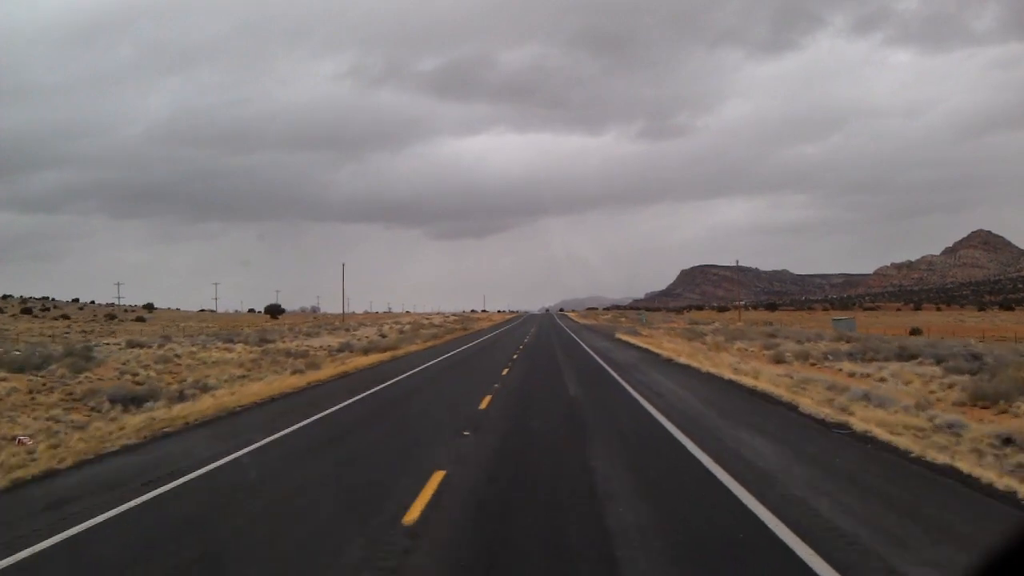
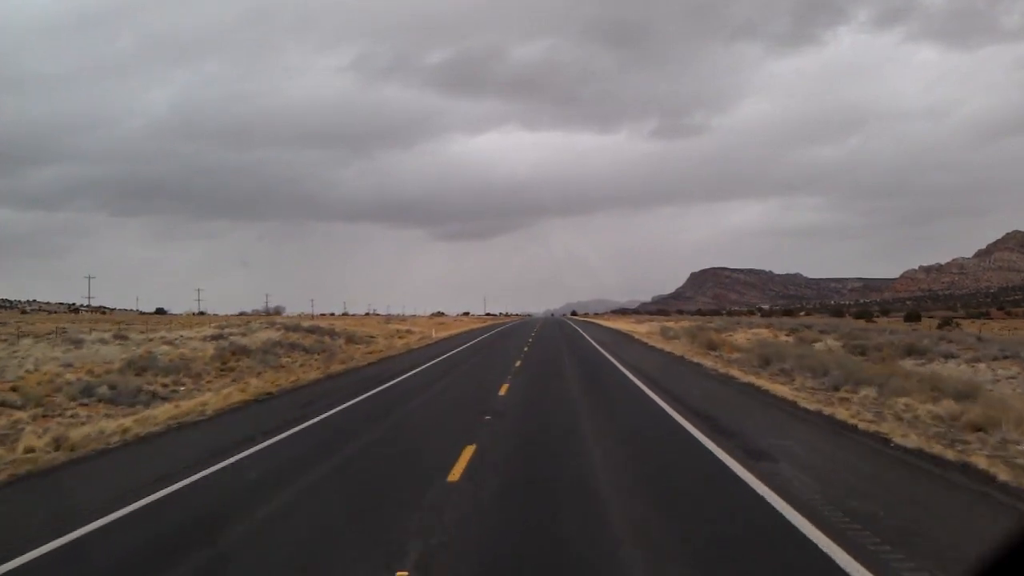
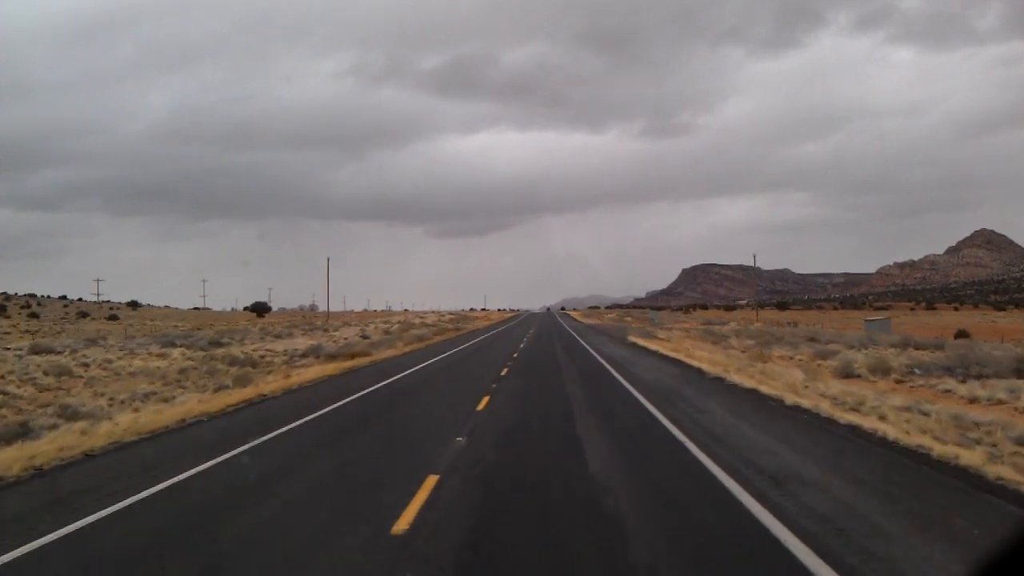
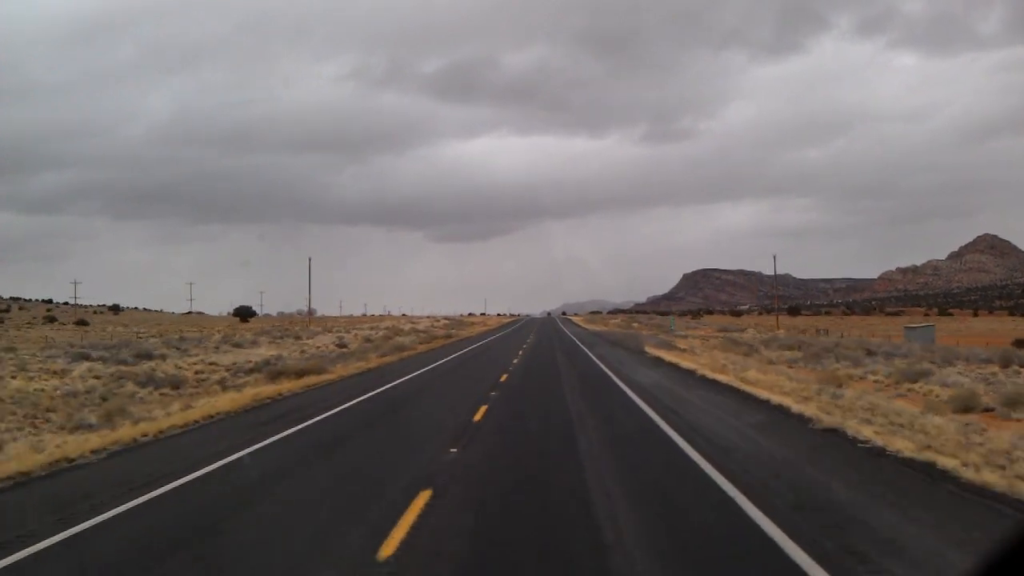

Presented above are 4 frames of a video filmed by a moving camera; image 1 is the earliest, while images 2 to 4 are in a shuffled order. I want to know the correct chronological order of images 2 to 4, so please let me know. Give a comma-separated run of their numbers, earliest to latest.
3, 4, 2
